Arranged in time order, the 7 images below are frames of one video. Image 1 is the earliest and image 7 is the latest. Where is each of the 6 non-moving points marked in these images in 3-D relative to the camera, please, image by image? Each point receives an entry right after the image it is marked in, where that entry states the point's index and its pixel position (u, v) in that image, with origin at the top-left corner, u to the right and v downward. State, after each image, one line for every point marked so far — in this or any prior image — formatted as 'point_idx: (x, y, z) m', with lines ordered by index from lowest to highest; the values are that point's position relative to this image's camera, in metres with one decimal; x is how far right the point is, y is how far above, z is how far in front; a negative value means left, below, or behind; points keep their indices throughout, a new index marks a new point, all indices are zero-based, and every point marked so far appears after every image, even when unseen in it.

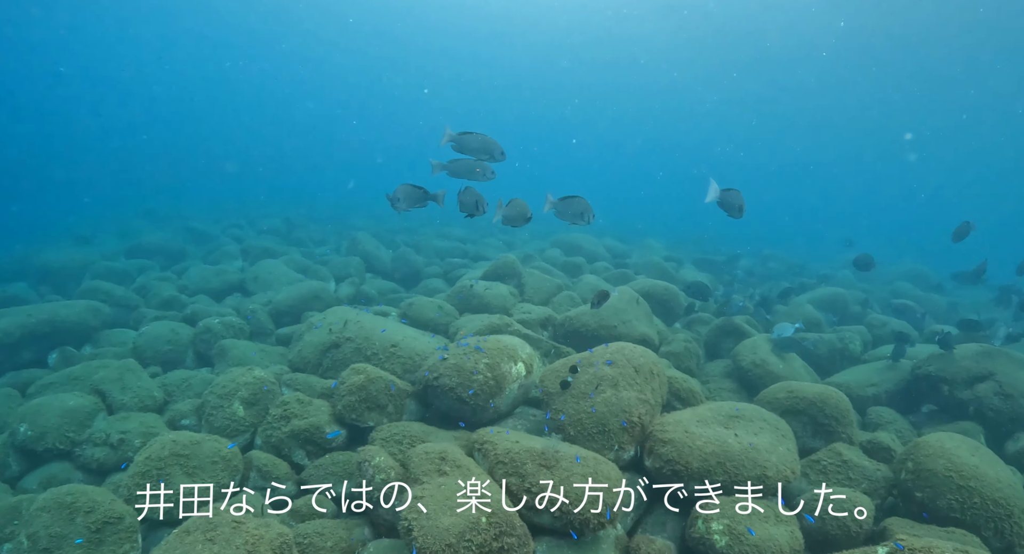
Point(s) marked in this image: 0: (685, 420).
0: (+1.9, -1.6, +7.0) m
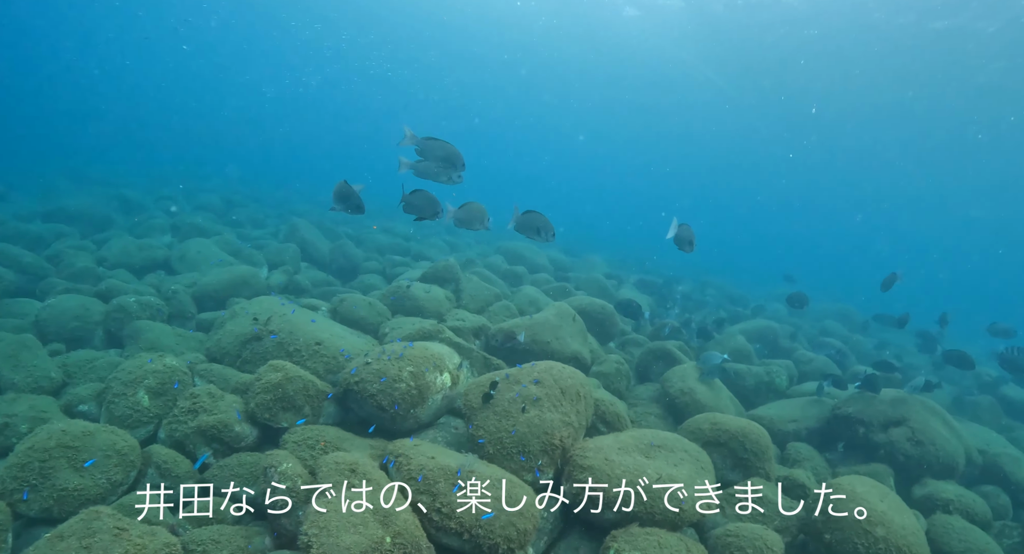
0: (+1.0, -1.9, +6.9) m
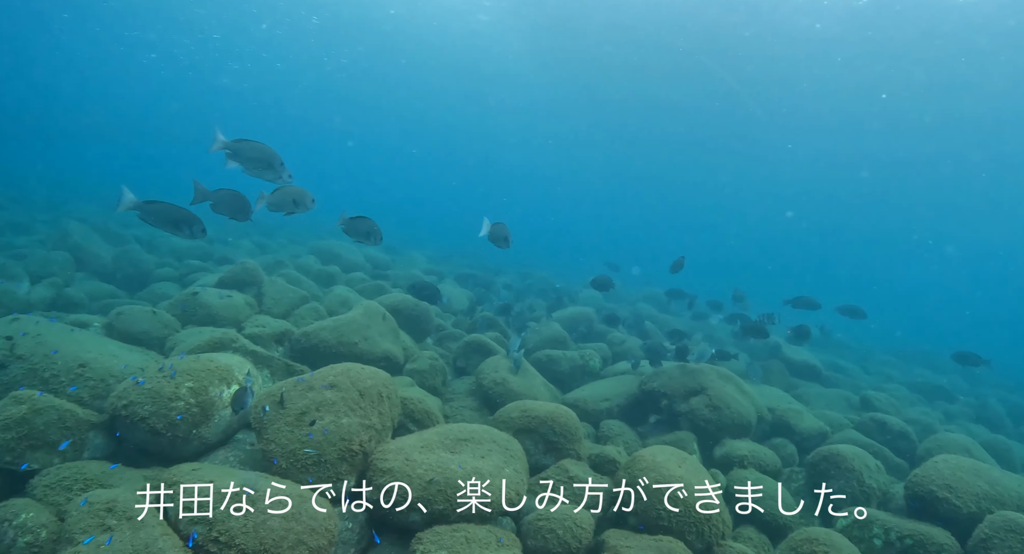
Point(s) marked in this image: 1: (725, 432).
0: (-1.1, -1.8, +6.6) m
1: (+3.1, -2.3, +9.2) m
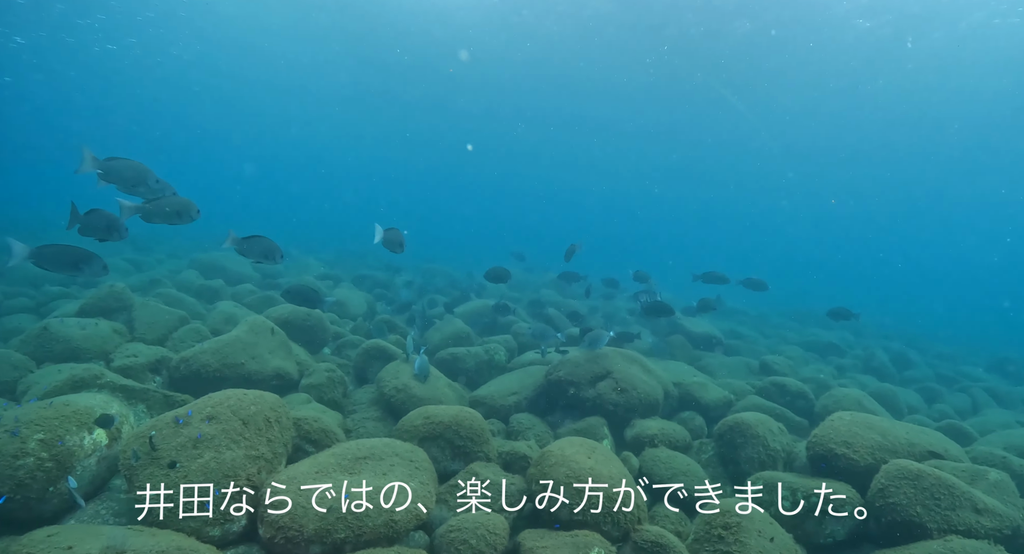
0: (-2.0, -1.9, +6.0) m
1: (+1.8, -2.0, +9.2) m
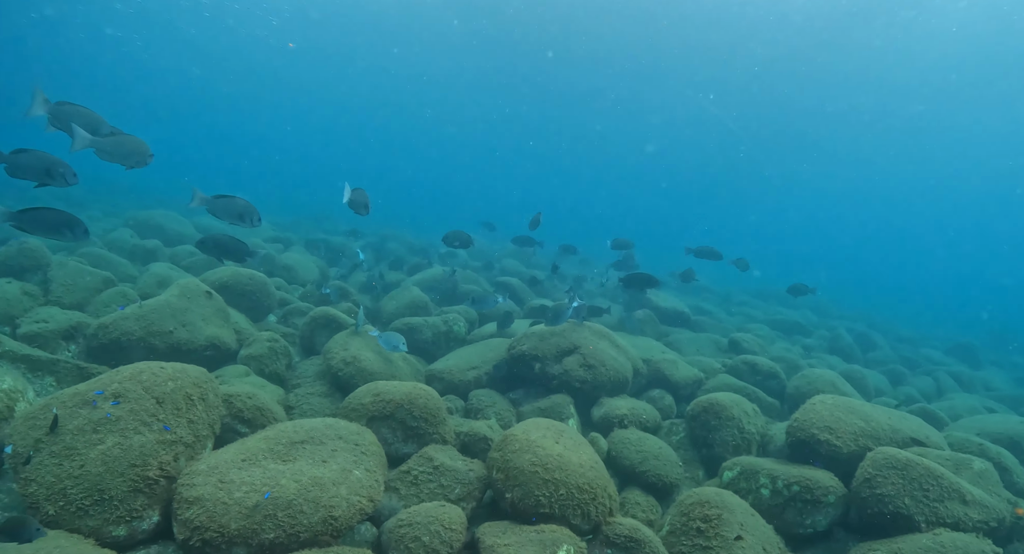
0: (-2.4, -1.5, +5.2) m
1: (+1.2, -1.6, +8.6) m
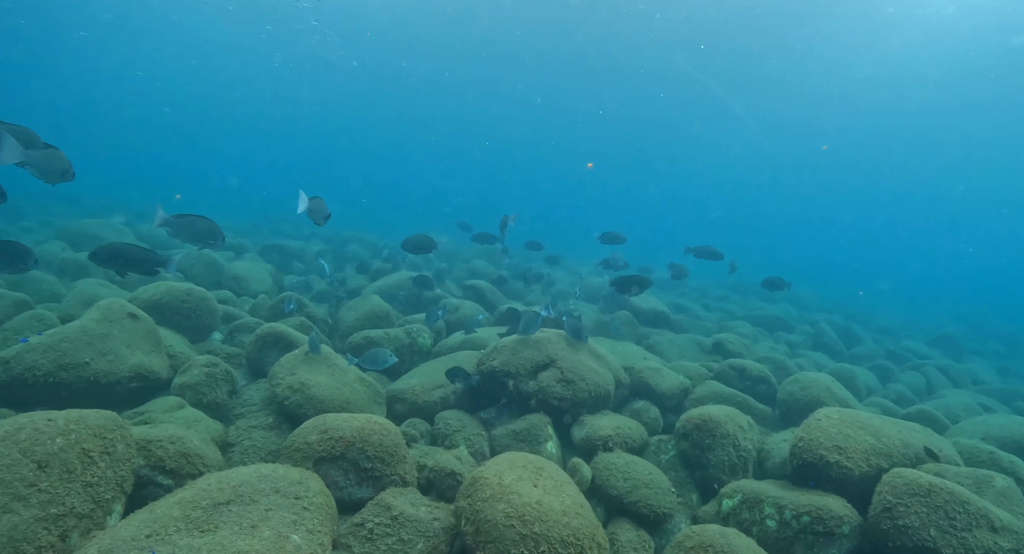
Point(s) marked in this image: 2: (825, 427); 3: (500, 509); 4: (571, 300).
0: (-2.6, -1.7, +4.2) m
1: (+0.9, -1.6, +7.7) m
2: (+3.3, -1.6, +6.5) m
3: (-0.1, -1.8, +5.0) m
4: (+1.5, -0.5, +15.3) m
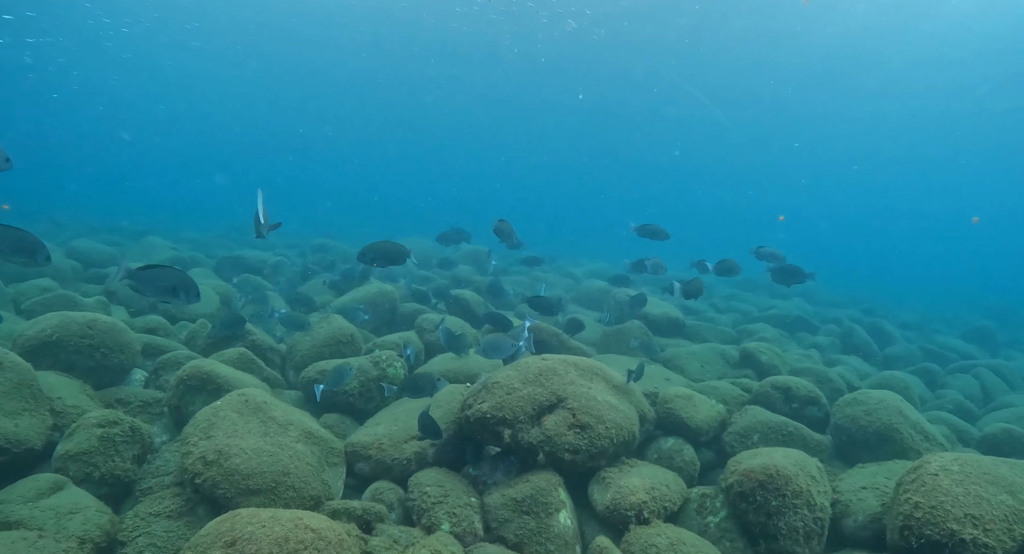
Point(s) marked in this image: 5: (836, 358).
0: (-2.5, -2.0, +2.2) m
1: (+0.9, -1.7, +5.8) m
2: (+3.3, -1.6, +4.7) m
3: (0.0, -2.0, +3.0) m
4: (+1.2, -0.6, +13.4) m
5: (+6.1, -1.5, +11.7) m
